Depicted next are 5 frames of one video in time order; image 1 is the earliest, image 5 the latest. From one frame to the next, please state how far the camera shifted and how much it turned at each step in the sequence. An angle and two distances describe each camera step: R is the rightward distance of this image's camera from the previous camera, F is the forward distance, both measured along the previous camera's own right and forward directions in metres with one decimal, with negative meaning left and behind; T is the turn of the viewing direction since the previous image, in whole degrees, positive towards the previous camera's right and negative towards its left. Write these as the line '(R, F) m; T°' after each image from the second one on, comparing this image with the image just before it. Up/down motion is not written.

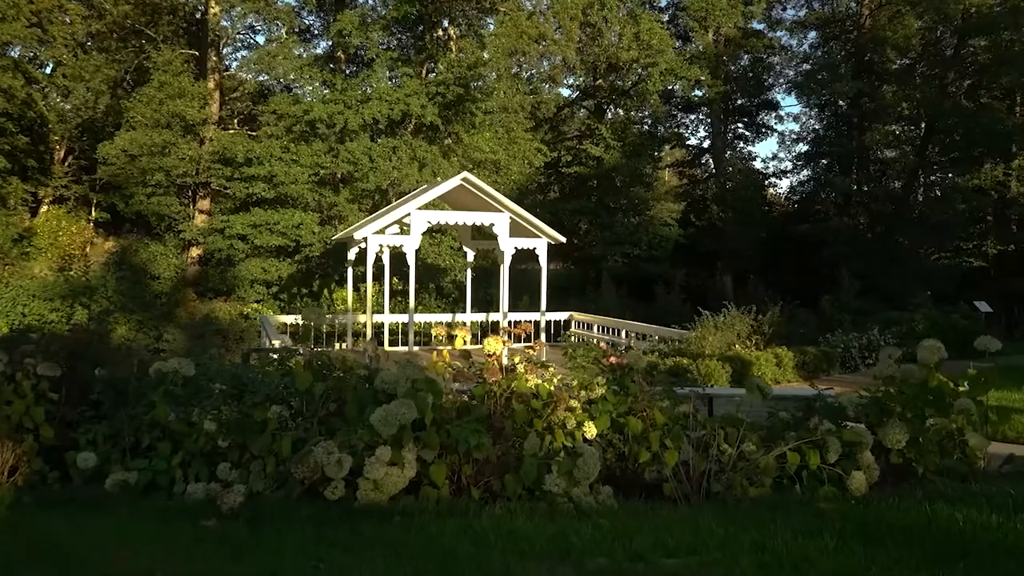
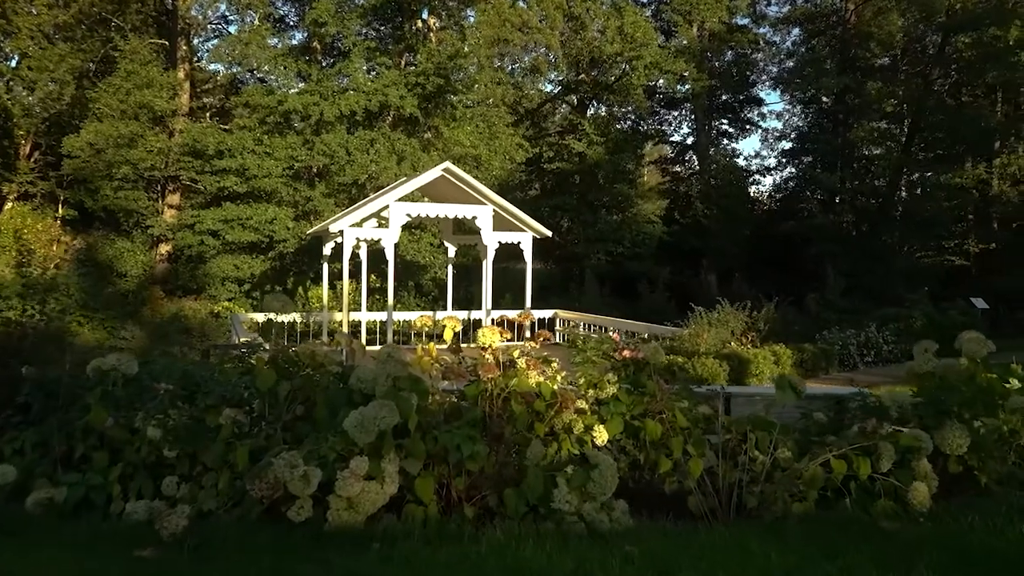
(-0.1, +0.7) m; +1°
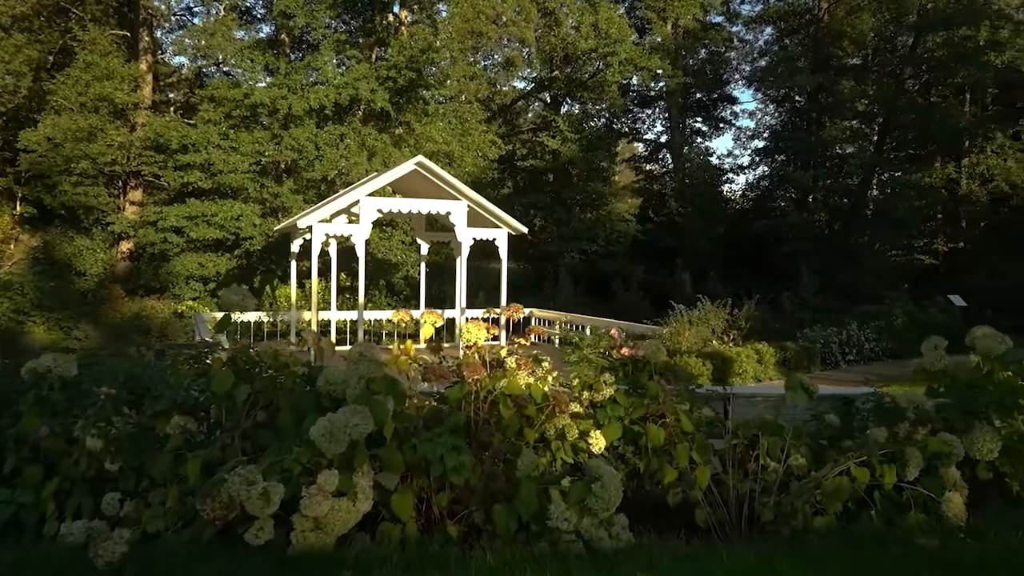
(-0.1, +0.4) m; +2°
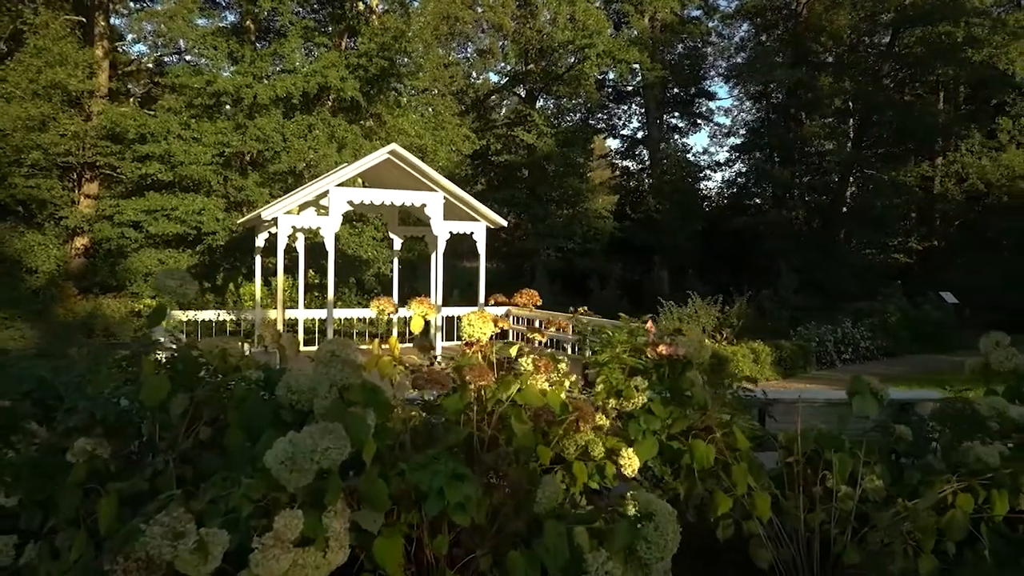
(-0.1, +0.7) m; +2°
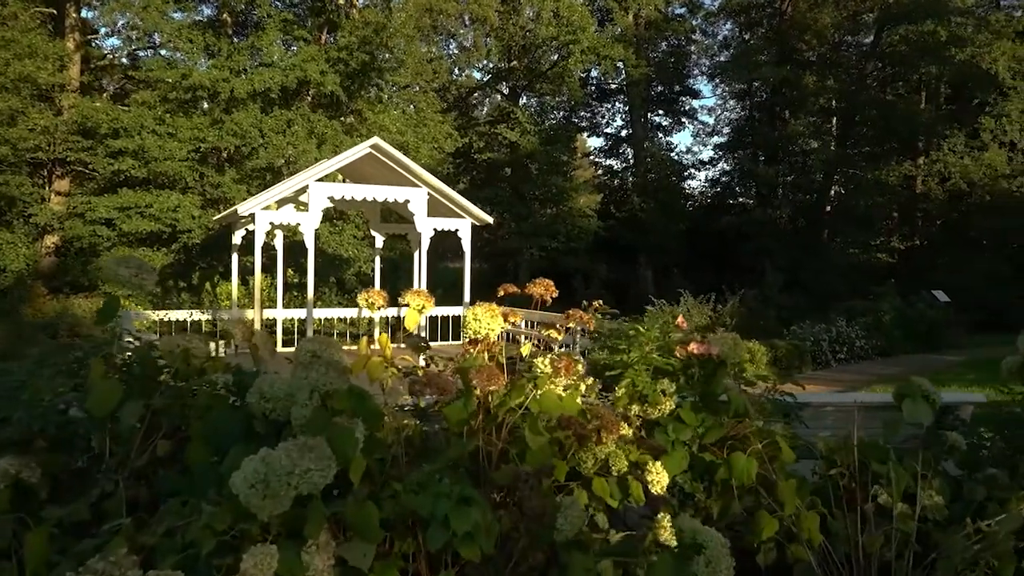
(-0.1, +0.4) m; +1°
